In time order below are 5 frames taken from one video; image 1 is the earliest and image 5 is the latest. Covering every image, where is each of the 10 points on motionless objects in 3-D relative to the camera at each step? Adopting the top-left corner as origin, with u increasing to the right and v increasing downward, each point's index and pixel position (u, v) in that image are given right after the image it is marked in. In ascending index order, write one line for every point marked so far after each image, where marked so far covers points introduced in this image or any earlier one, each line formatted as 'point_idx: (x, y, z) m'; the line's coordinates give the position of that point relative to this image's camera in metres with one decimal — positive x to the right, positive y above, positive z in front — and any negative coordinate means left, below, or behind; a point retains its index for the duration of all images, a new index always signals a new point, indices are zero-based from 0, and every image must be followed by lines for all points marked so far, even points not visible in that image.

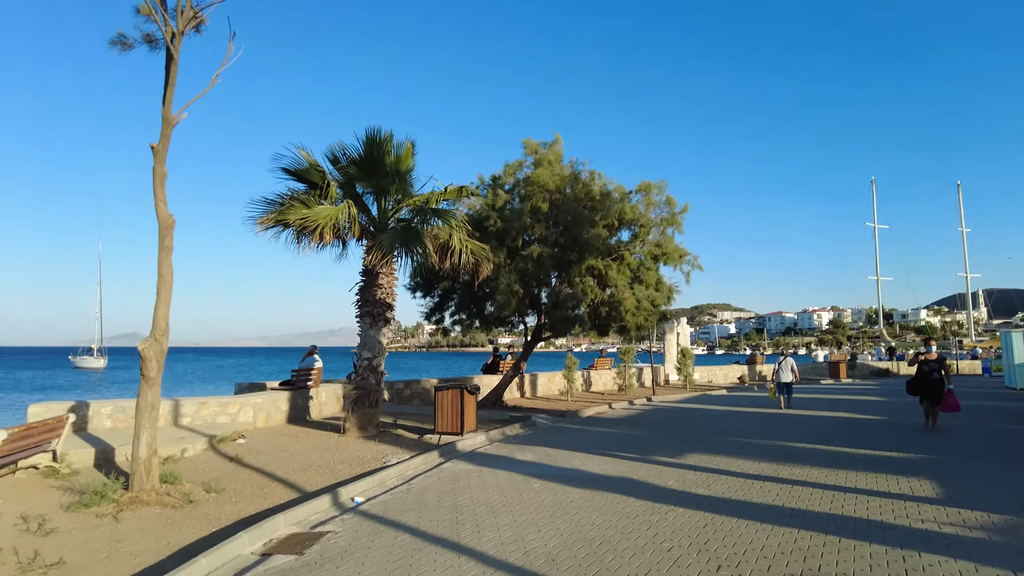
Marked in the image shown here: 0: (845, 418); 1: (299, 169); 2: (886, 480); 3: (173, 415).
0: (+7.3, -2.8, +14.5) m
1: (-3.8, +2.2, +12.1) m
2: (+4.3, -2.2, +7.6) m
3: (-6.1, -2.3, +11.9) m
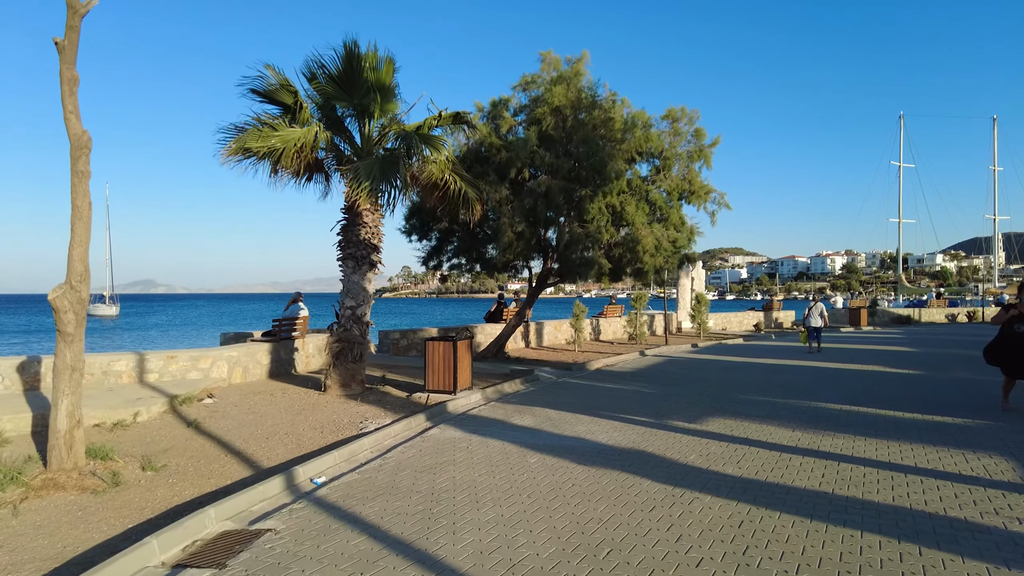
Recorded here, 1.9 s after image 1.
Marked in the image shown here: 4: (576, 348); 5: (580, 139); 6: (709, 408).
0: (+7.3, -1.7, +13.2) m
1: (-3.8, +3.1, +10.6) m
2: (+4.2, -1.6, +6.4) m
3: (-6.1, -1.3, +10.8) m
4: (+1.9, -1.7, +19.1) m
5: (+1.4, +3.1, +13.5) m
6: (+2.7, -1.7, +9.2) m
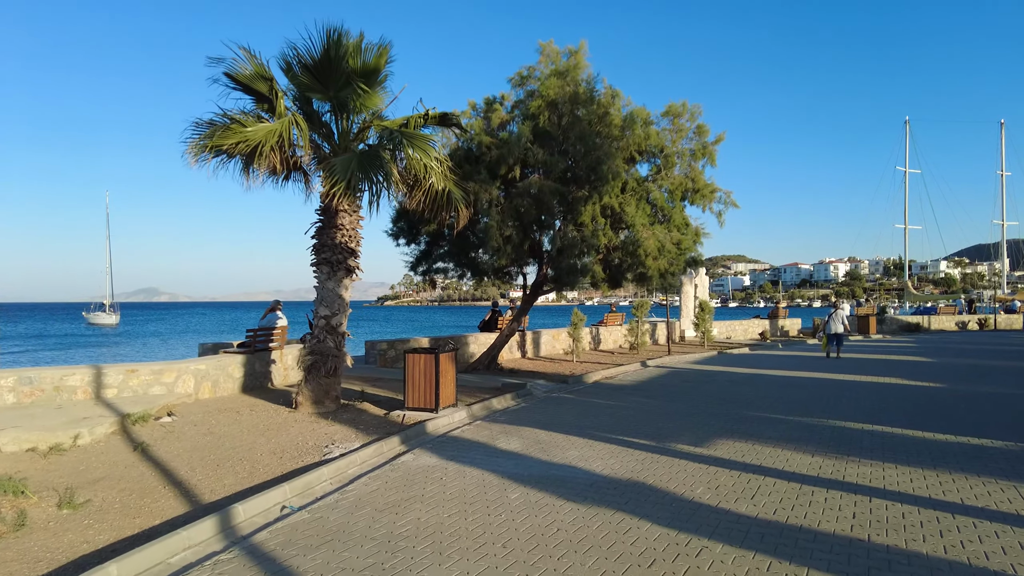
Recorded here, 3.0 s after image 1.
0: (+7.1, -1.8, +12.3) m
1: (-4.0, +3.0, +9.8) m
2: (+4.0, -1.7, +5.5) m
3: (-6.2, -1.5, +9.9) m
4: (+1.7, -1.9, +18.2) m
5: (+1.2, +2.9, +12.7) m
6: (+2.6, -1.8, +8.3) m
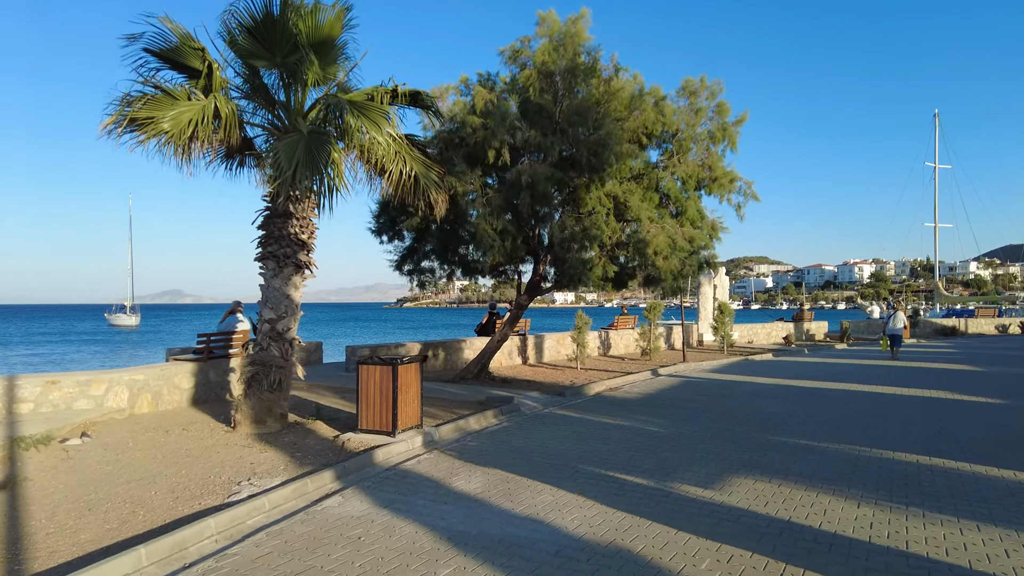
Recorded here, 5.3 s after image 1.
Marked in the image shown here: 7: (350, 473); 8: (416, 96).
0: (+6.9, -1.8, +10.5) m
1: (-4.3, +3.0, +8.3) m
2: (+3.6, -1.6, +3.8) m
3: (-6.5, -1.4, +8.6) m
4: (+1.7, -1.9, +16.6) m
5: (+1.0, +2.9, +11.1) m
6: (+2.2, -1.7, +6.7) m
7: (-1.5, -1.8, +6.4) m
8: (-1.4, +2.9, +9.7) m
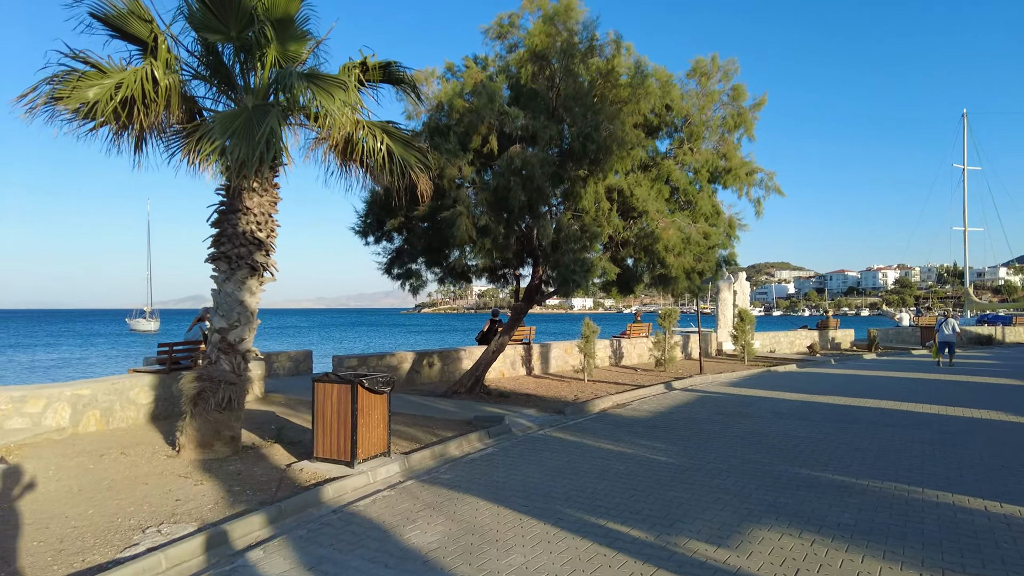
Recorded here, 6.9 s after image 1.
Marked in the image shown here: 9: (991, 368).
0: (+6.8, -1.9, +9.2) m
1: (-4.5, +3.0, +7.4) m
2: (+3.3, -1.7, +2.6) m
3: (-6.7, -1.5, +7.6) m
4: (+1.7, -2.1, +15.4) m
5: (+0.9, +2.9, +10.0) m
6: (+2.0, -1.8, +5.5) m
7: (-1.8, -1.8, +5.3) m
8: (-1.5, +2.8, +8.6) m
9: (+13.1, -2.2, +18.2) m
